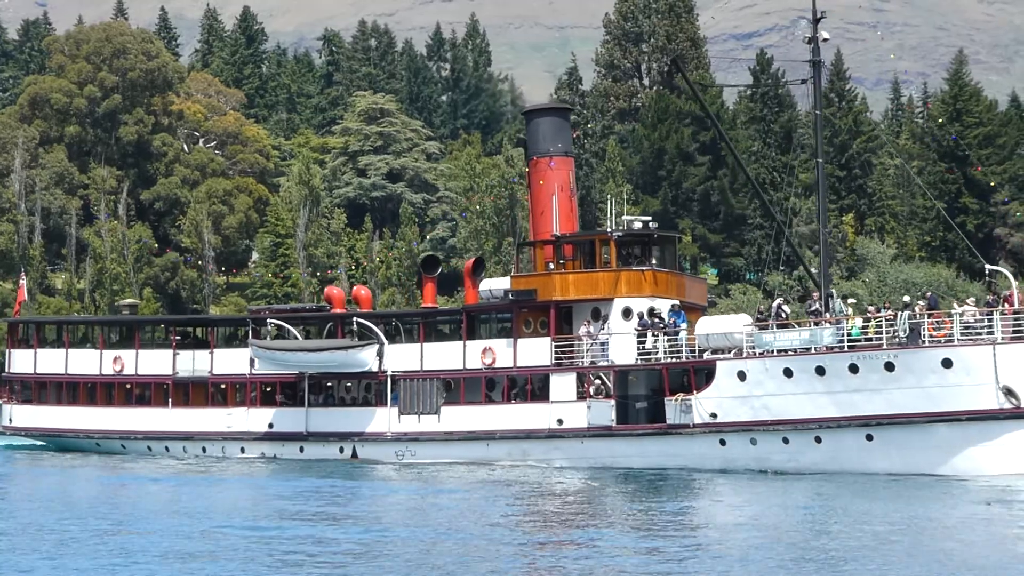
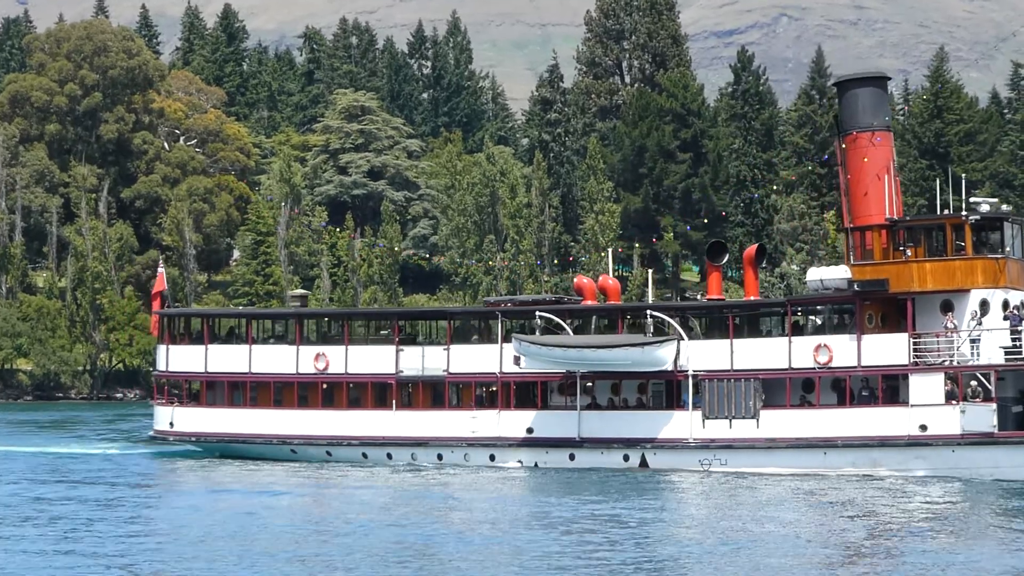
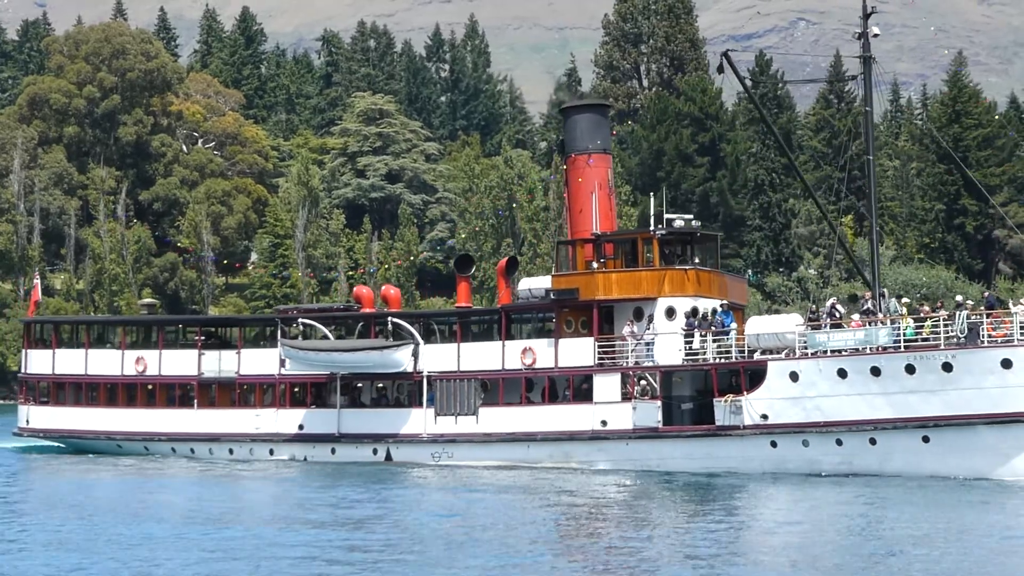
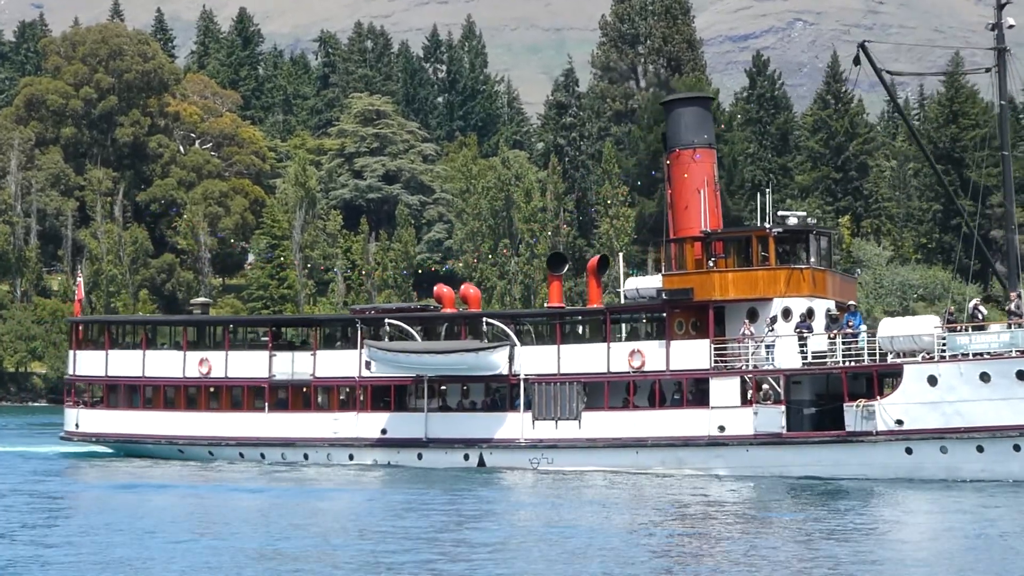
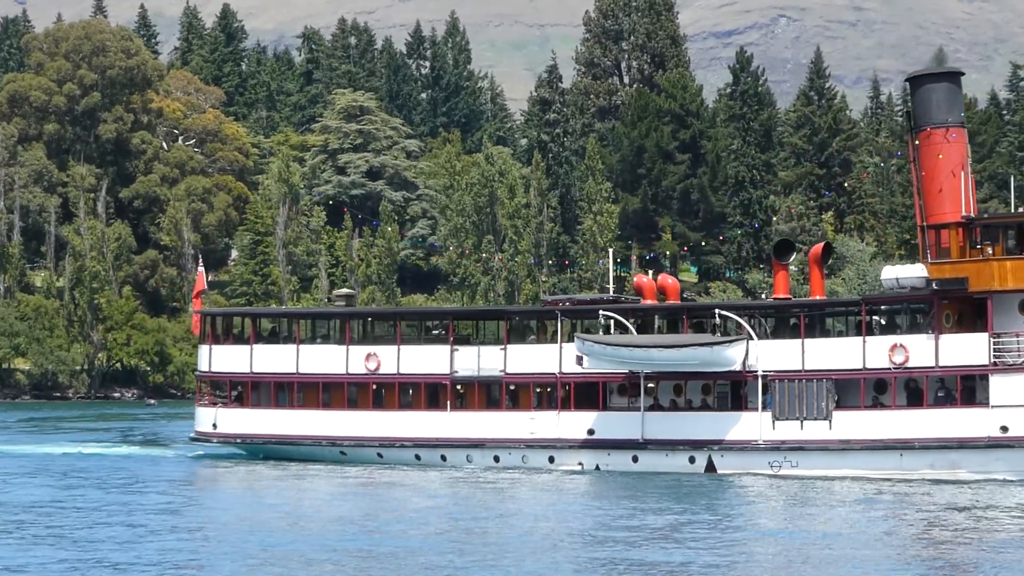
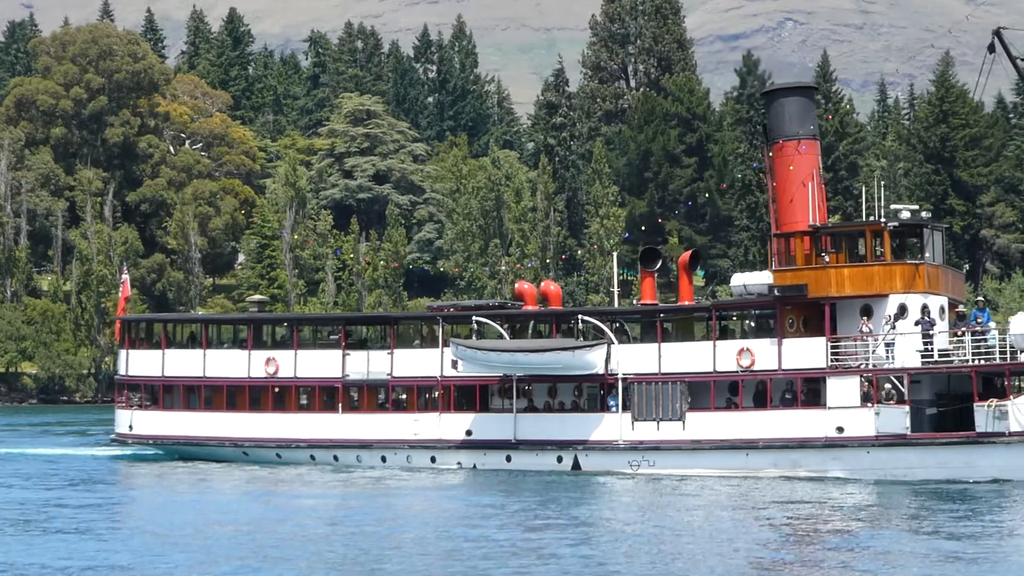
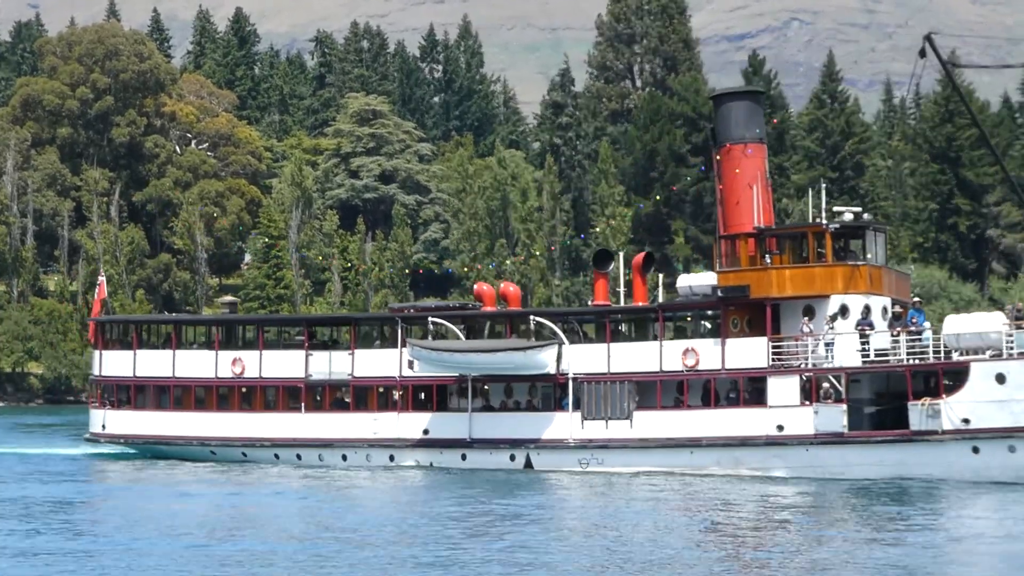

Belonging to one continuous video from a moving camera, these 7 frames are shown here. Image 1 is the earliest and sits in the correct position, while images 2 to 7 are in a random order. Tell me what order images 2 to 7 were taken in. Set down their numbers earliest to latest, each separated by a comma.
3, 4, 7, 6, 2, 5
